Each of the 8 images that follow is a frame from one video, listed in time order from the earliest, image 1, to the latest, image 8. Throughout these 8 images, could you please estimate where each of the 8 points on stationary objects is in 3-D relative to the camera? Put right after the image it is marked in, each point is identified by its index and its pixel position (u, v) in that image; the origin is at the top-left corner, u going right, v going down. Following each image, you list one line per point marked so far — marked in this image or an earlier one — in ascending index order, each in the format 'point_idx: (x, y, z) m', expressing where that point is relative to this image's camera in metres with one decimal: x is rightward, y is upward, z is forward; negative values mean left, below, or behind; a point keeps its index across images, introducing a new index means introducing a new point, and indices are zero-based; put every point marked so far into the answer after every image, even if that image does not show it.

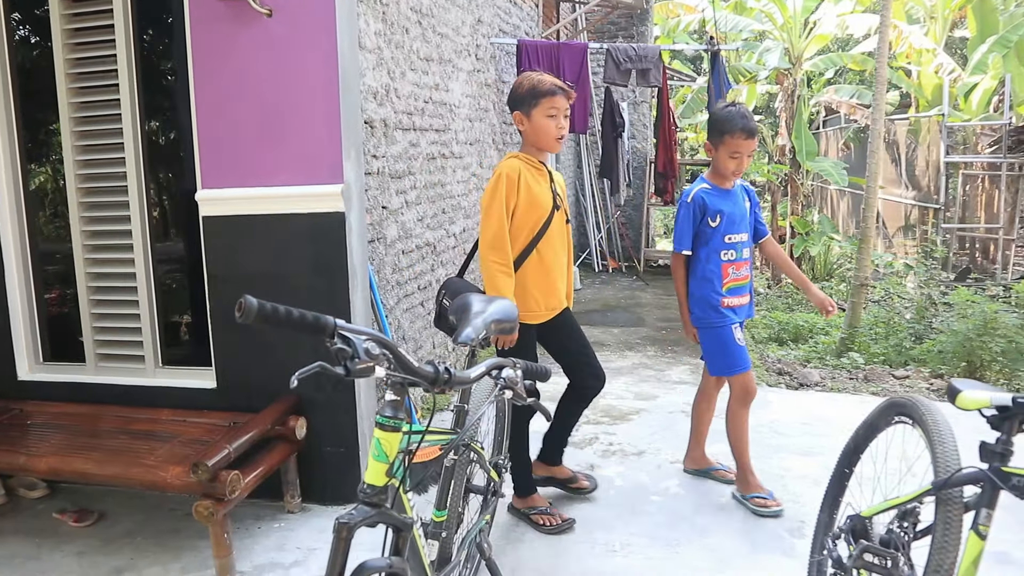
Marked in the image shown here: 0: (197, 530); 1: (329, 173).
0: (-1.0, -0.8, +2.8) m
1: (-0.6, +0.4, +2.7) m
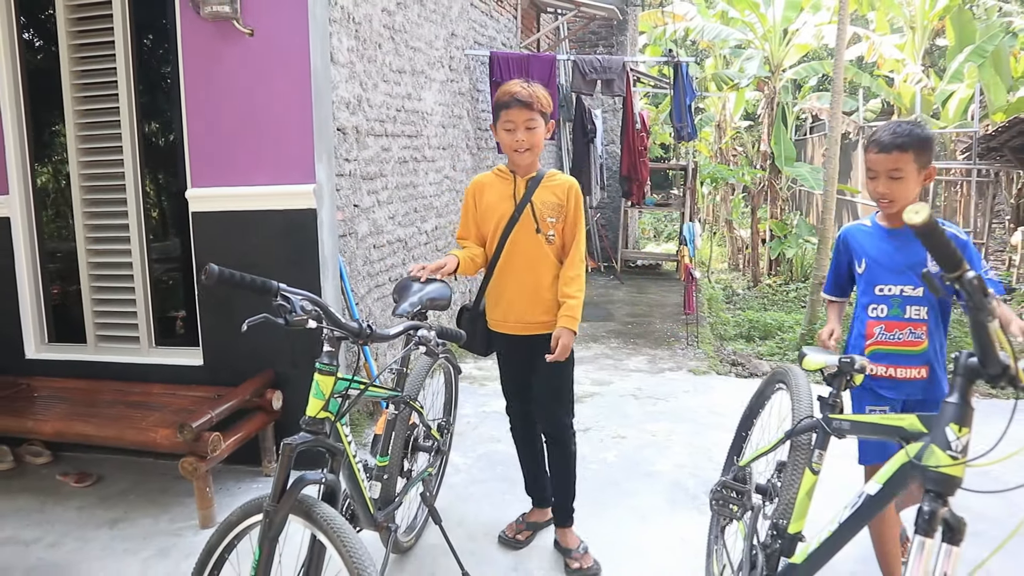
0: (-1.2, -0.8, +3.1) m
1: (-0.8, +0.4, +3.1) m
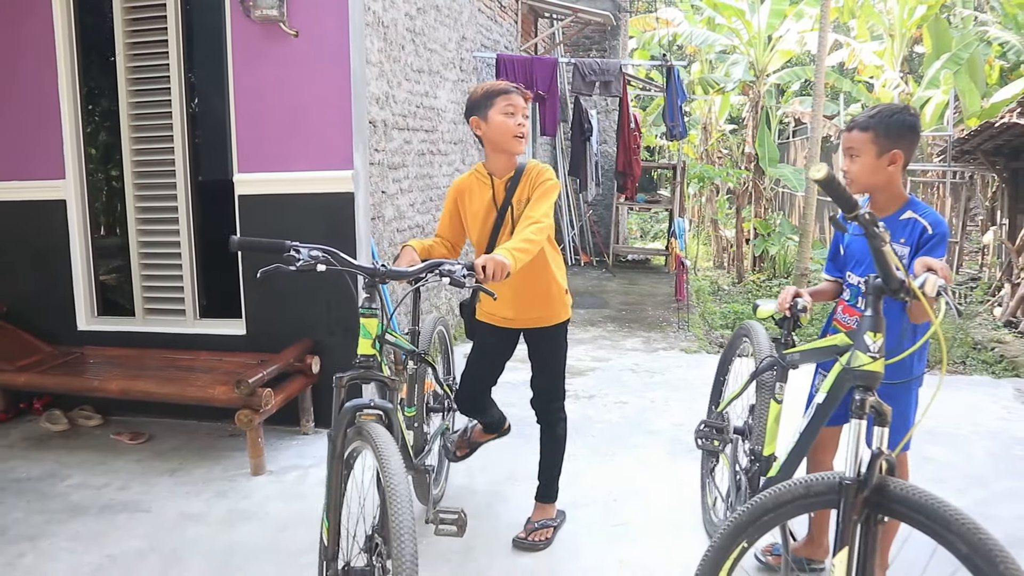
0: (-1.2, -0.6, +3.5) m
1: (-0.7, +0.5, +3.4) m
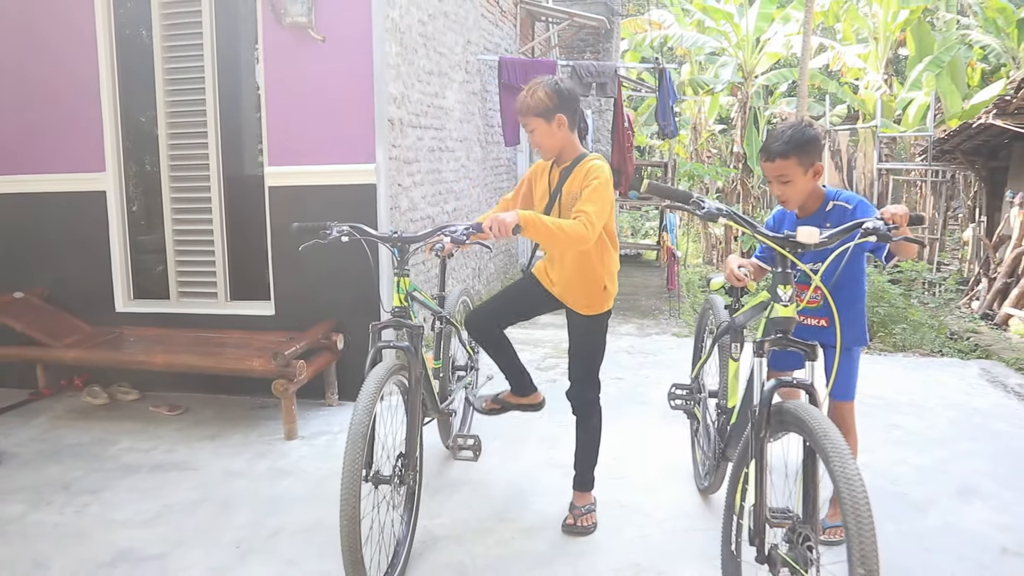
0: (-1.1, -0.6, +3.8) m
1: (-0.7, +0.6, +3.8) m
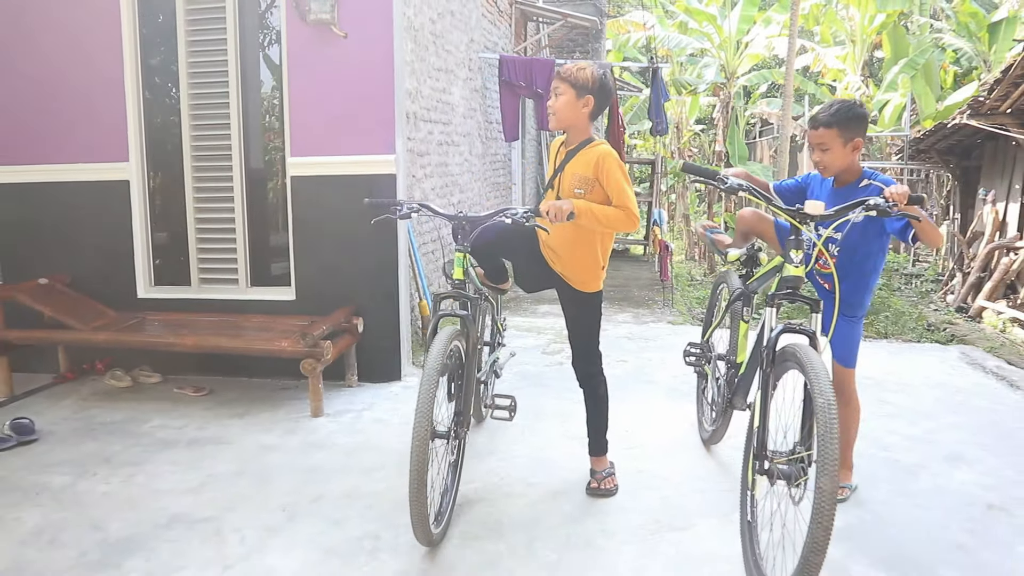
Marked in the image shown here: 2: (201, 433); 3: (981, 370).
0: (-1.1, -0.5, +4.0) m
1: (-0.6, +0.7, +3.9) m
2: (-1.3, -0.6, +3.5) m
3: (+2.7, -0.5, +4.7) m
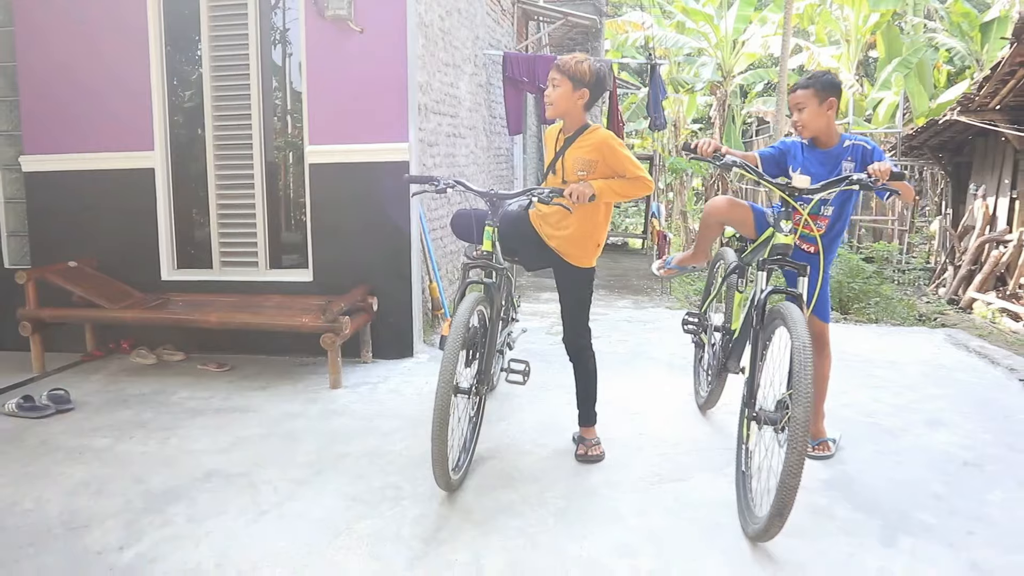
0: (-1.0, -0.4, +4.2) m
1: (-0.6, +0.8, +4.2) m
2: (-1.3, -0.5, +3.7) m
3: (+2.7, -0.4, +5.0) m
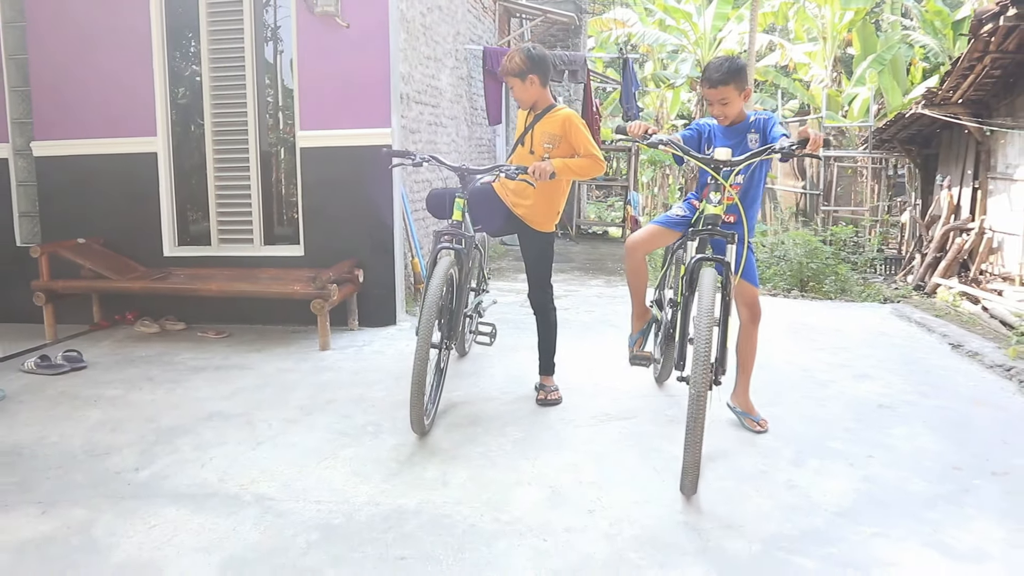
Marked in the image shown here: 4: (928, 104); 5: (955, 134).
0: (-1.2, -0.3, +4.6) m
1: (-0.7, +0.9, +4.6) m
2: (-1.4, -0.4, +4.1) m
3: (+2.5, -0.2, +5.4) m
4: (+5.0, +2.2, +10.1) m
5: (+5.7, +2.0, +10.8) m
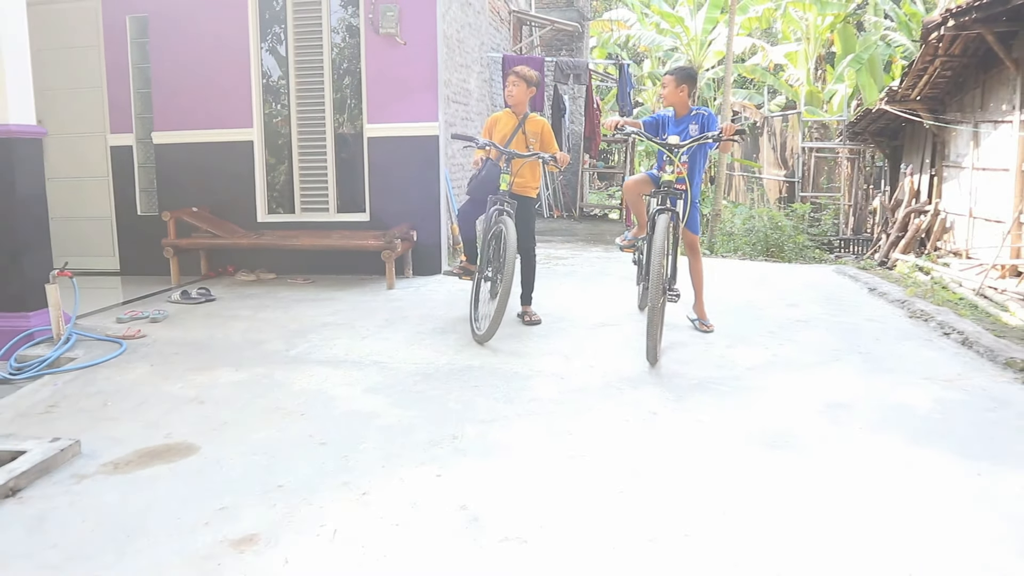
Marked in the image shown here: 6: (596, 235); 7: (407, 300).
0: (-1.0, 0.0, +6.0) m
1: (-0.6, +1.2, +5.9) m
2: (-1.3, -0.1, +5.5) m
3: (+2.7, +0.1, +6.8) m
4: (+5.2, +2.6, +11.4) m
5: (+5.9, +2.3, +12.2) m
6: (+1.0, +0.6, +9.5) m
7: (-0.7, -0.1, +5.3) m
